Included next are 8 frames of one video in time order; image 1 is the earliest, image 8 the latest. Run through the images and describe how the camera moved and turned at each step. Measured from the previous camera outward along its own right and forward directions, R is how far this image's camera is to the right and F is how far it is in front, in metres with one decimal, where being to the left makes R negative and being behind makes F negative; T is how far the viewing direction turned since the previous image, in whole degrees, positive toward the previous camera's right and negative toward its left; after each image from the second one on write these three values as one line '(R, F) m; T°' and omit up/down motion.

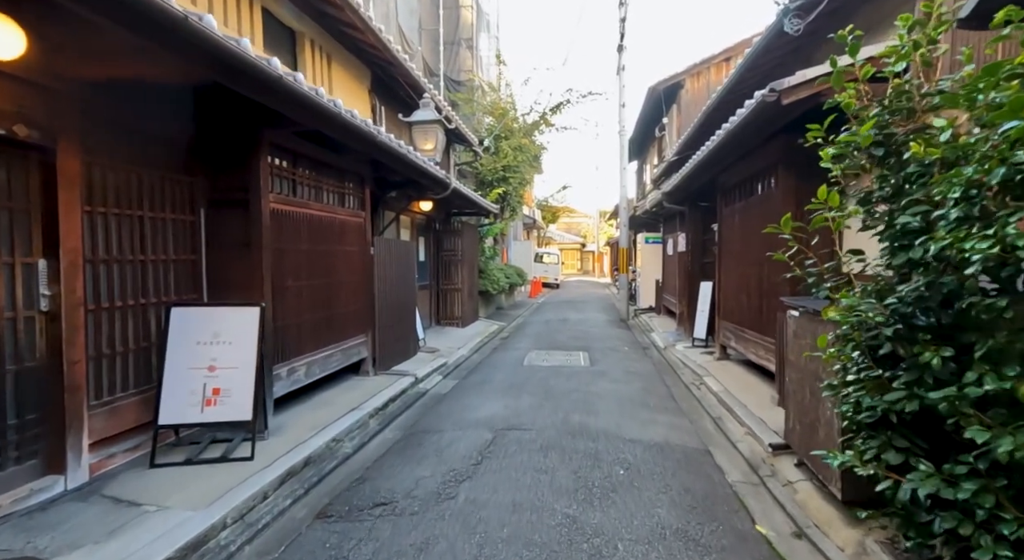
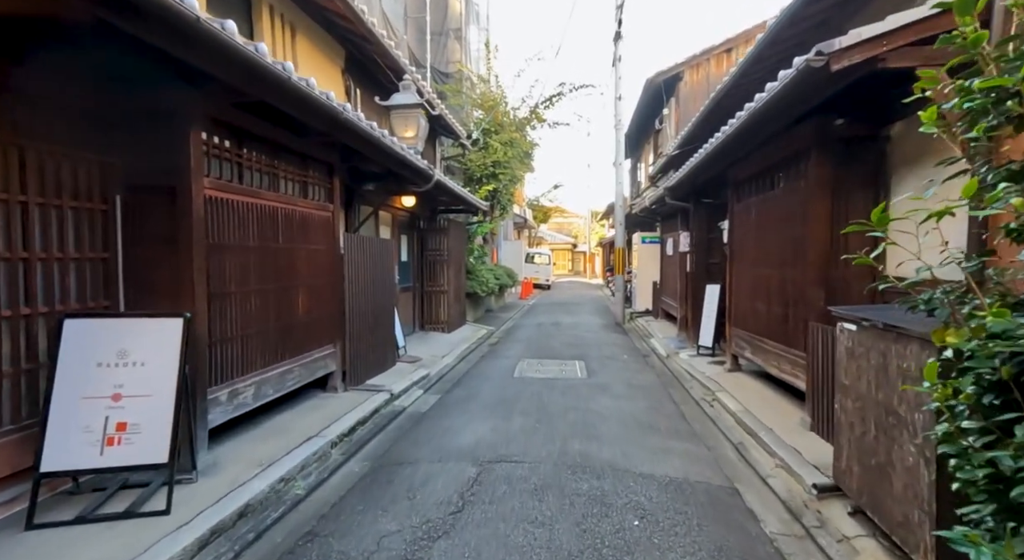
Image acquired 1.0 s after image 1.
(0.0, +0.8) m; +1°
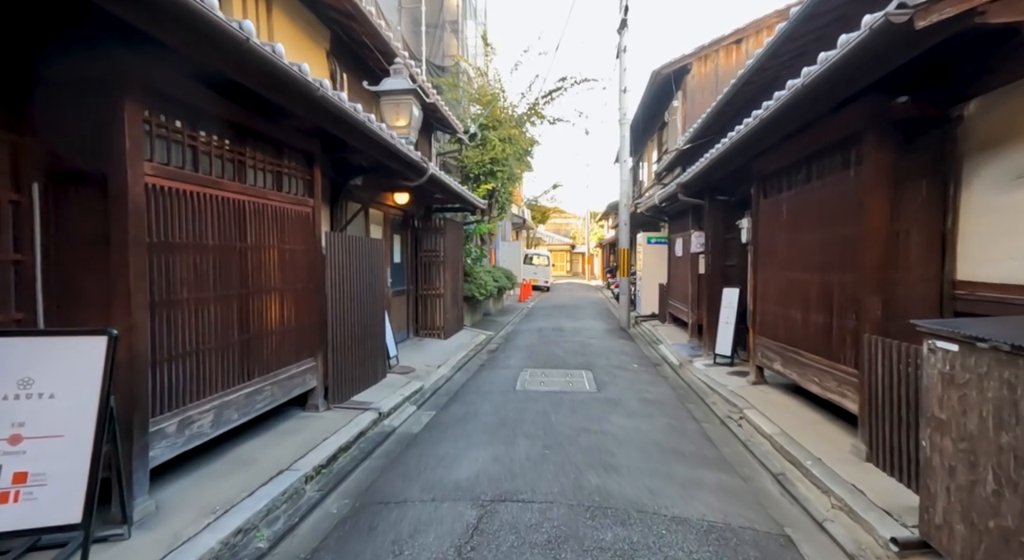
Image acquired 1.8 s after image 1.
(-0.1, +0.7) m; 0°
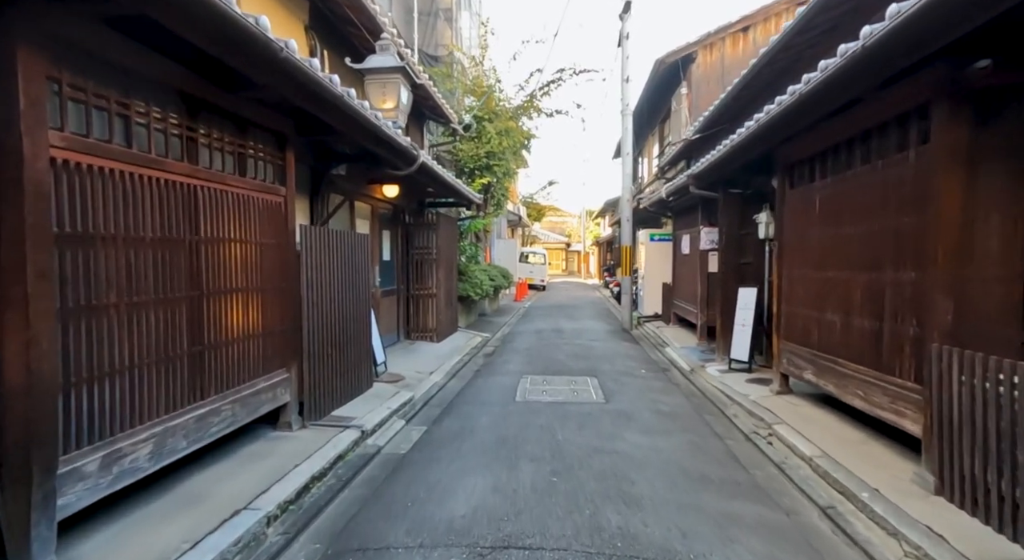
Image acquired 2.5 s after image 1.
(-0.1, +0.7) m; +1°
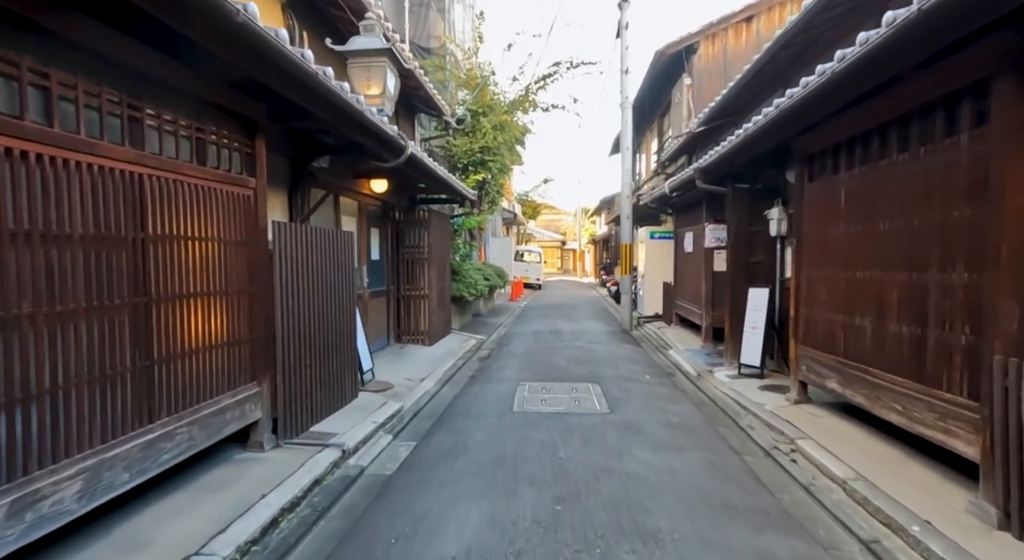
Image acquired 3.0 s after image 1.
(0.0, +0.5) m; +1°
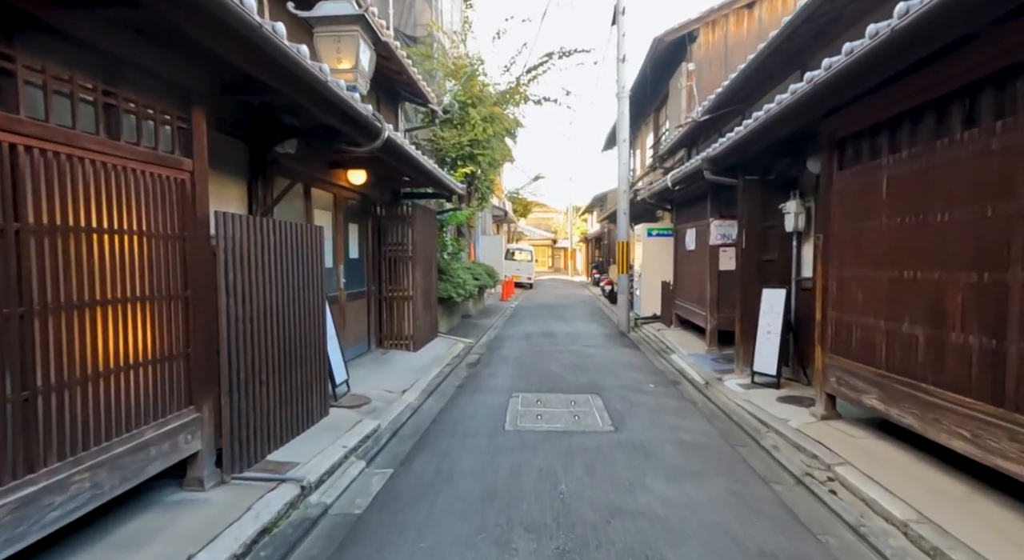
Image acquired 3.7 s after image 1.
(0.0, +0.7) m; +1°
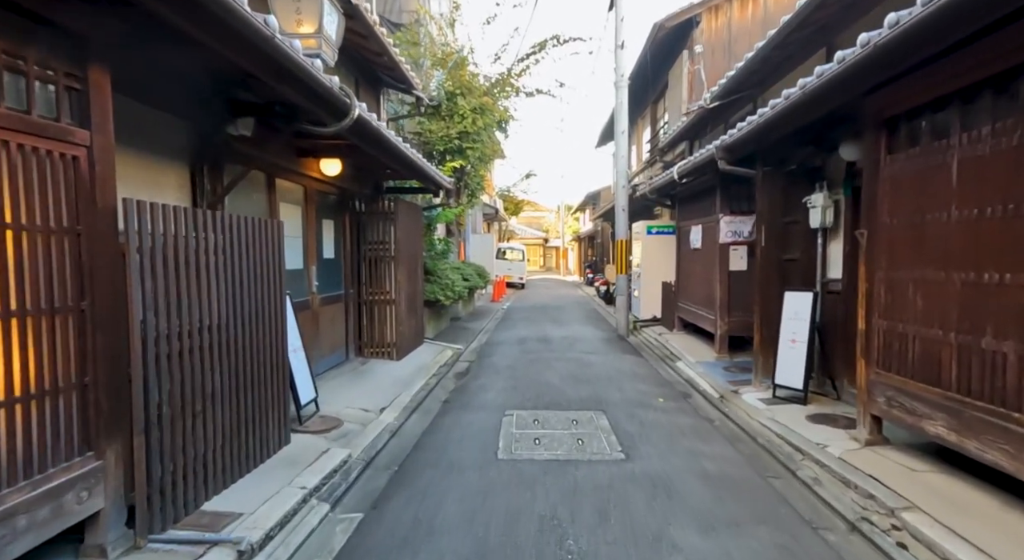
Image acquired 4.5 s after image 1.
(0.0, +0.8) m; +1°
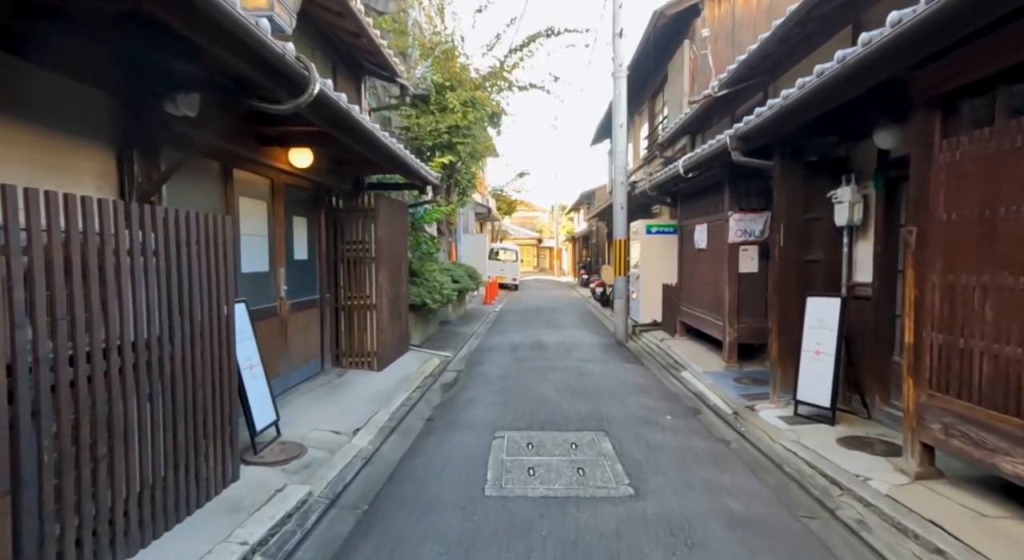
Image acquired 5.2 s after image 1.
(0.0, +0.7) m; +1°
